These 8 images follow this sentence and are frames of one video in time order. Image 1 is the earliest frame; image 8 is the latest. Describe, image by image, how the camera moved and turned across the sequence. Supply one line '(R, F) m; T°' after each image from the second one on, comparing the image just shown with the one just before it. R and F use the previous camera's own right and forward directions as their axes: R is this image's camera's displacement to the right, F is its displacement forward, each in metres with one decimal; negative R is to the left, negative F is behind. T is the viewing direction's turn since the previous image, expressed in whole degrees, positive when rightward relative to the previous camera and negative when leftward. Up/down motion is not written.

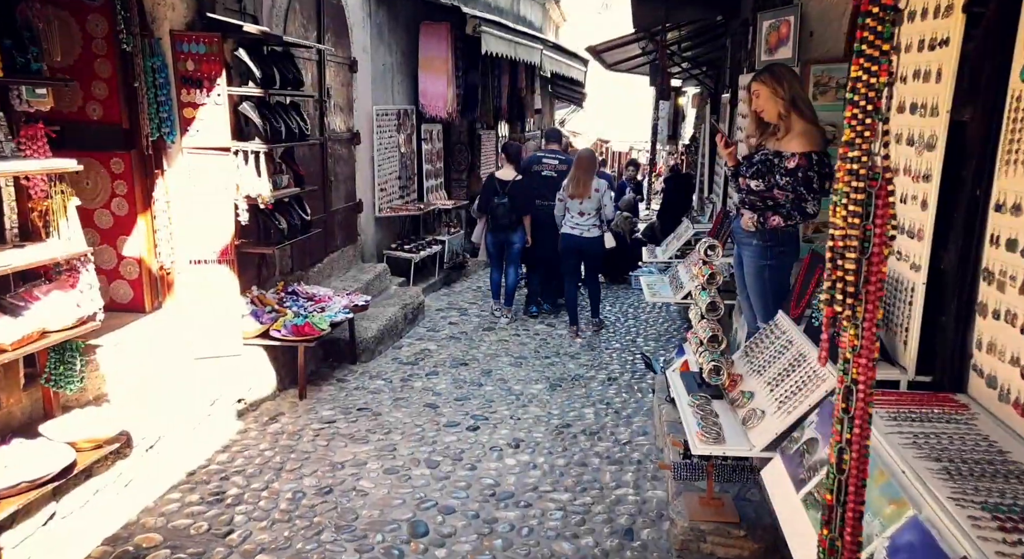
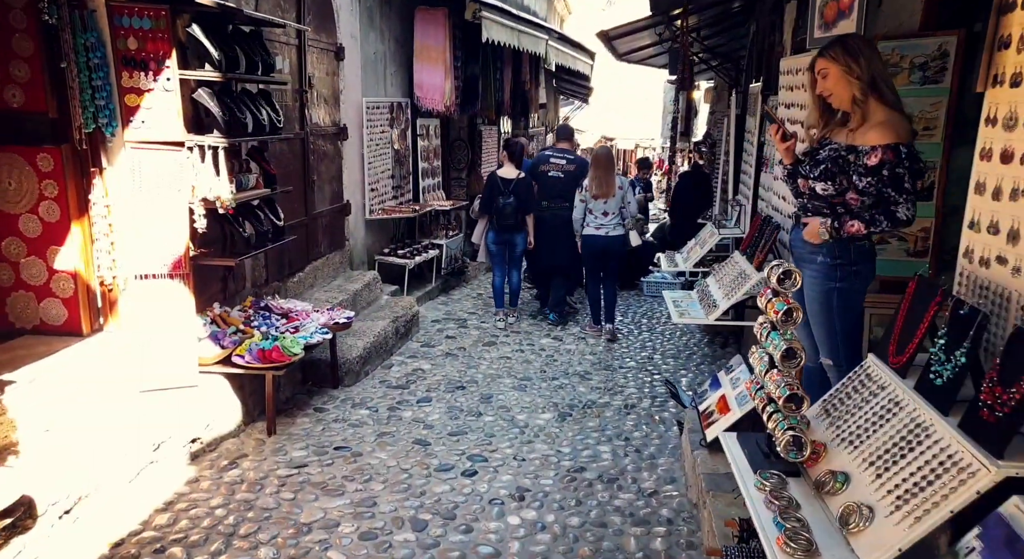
(0.0, +0.7) m; 0°
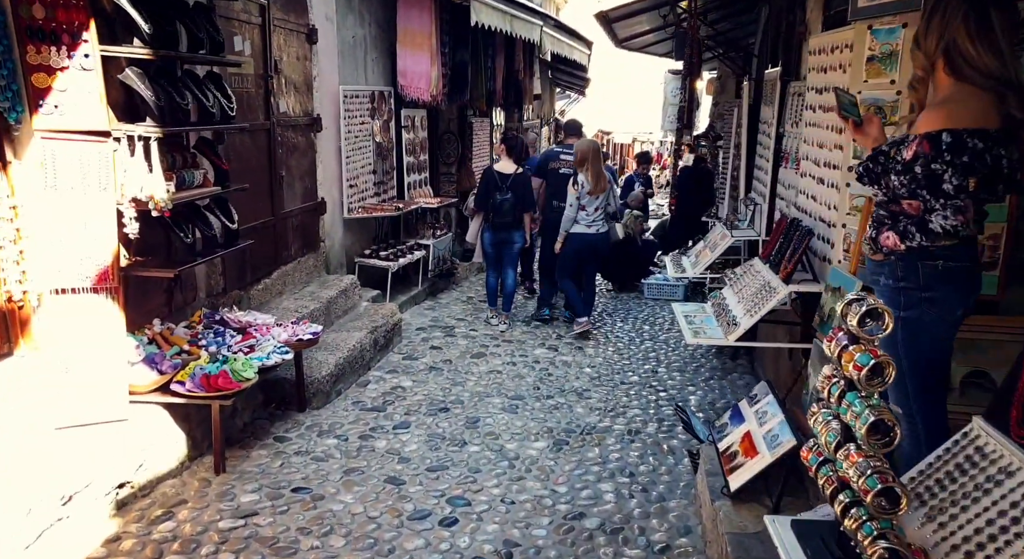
(0.0, +0.6) m; 0°
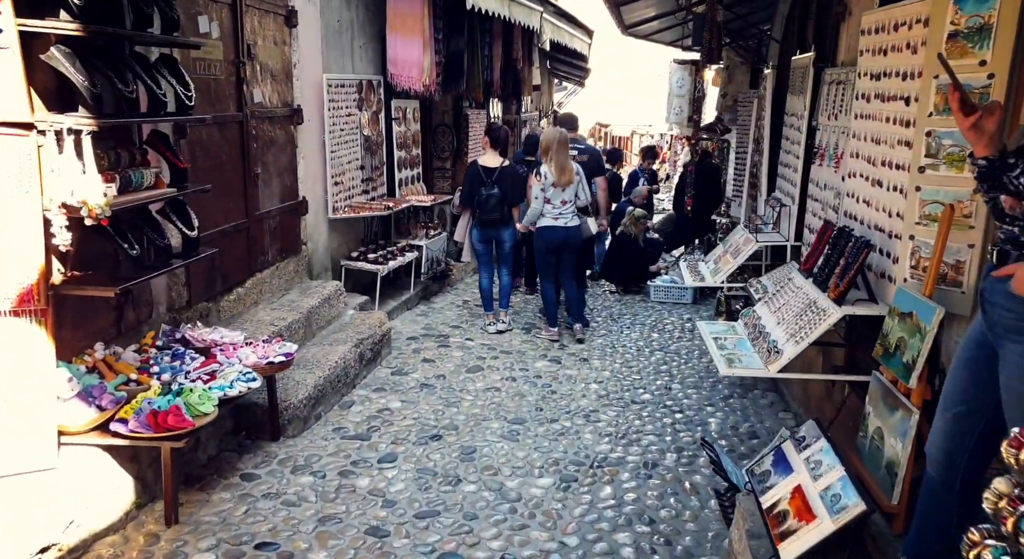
(0.0, +0.5) m; 0°
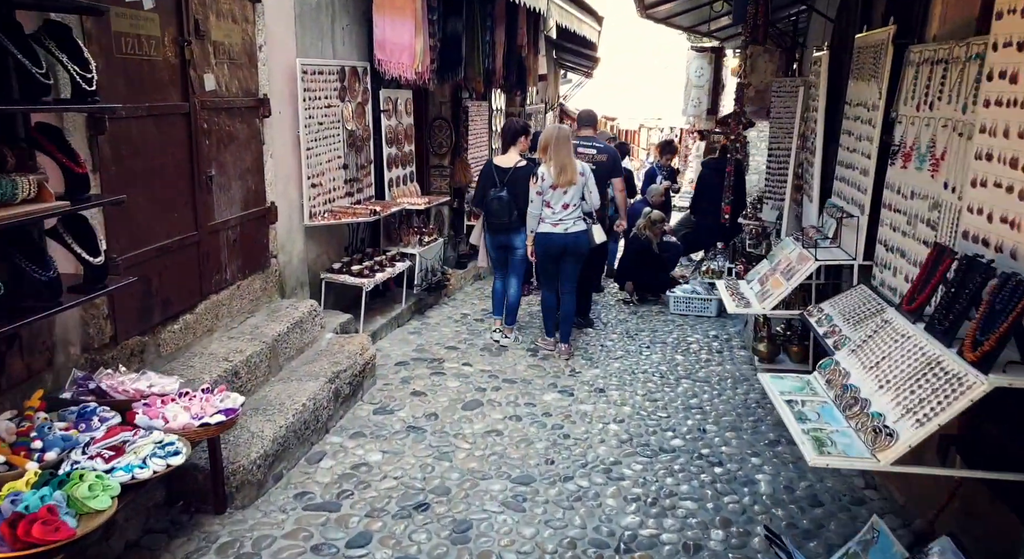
(0.0, +0.8) m; 0°
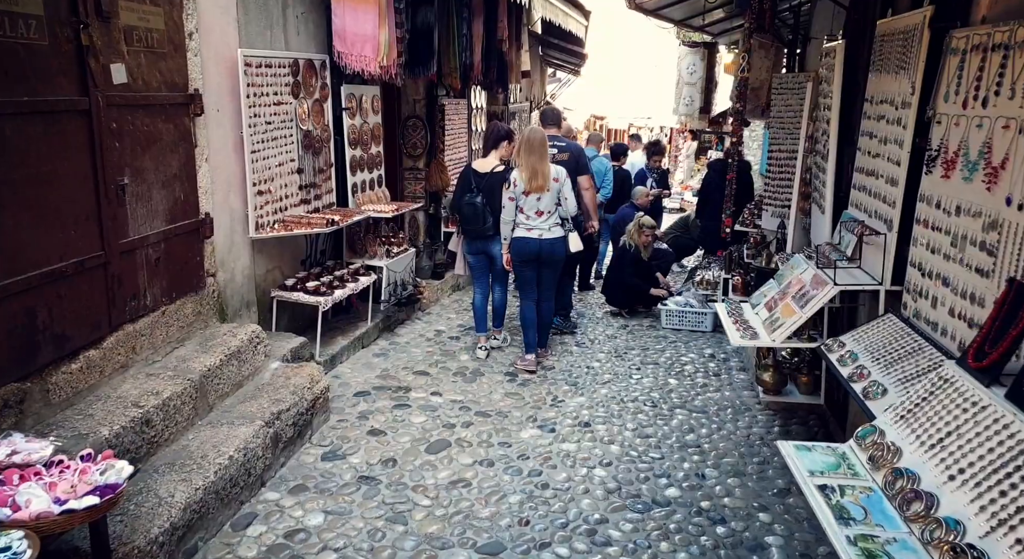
(+0.1, +0.6) m; +1°
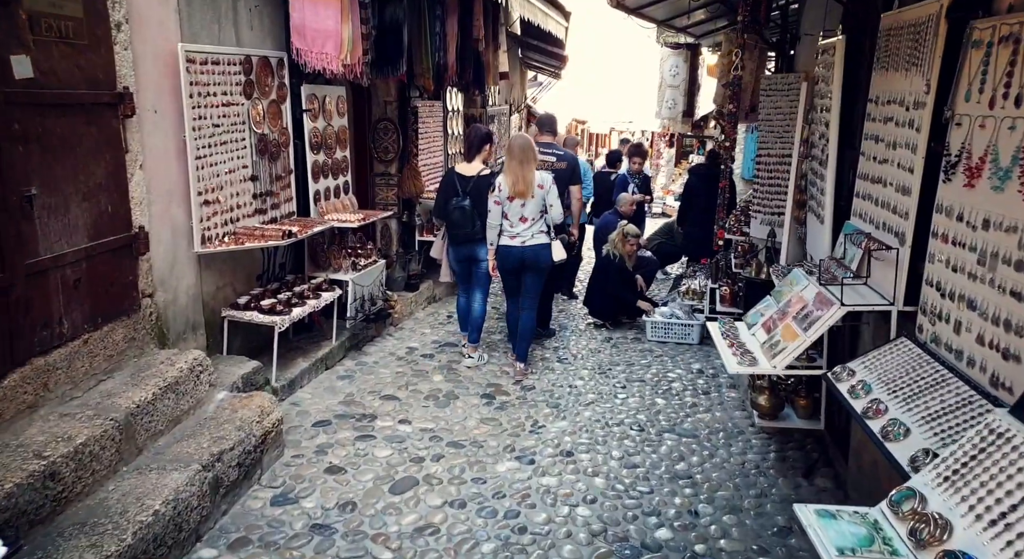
(+0.1, +0.4) m; +1°
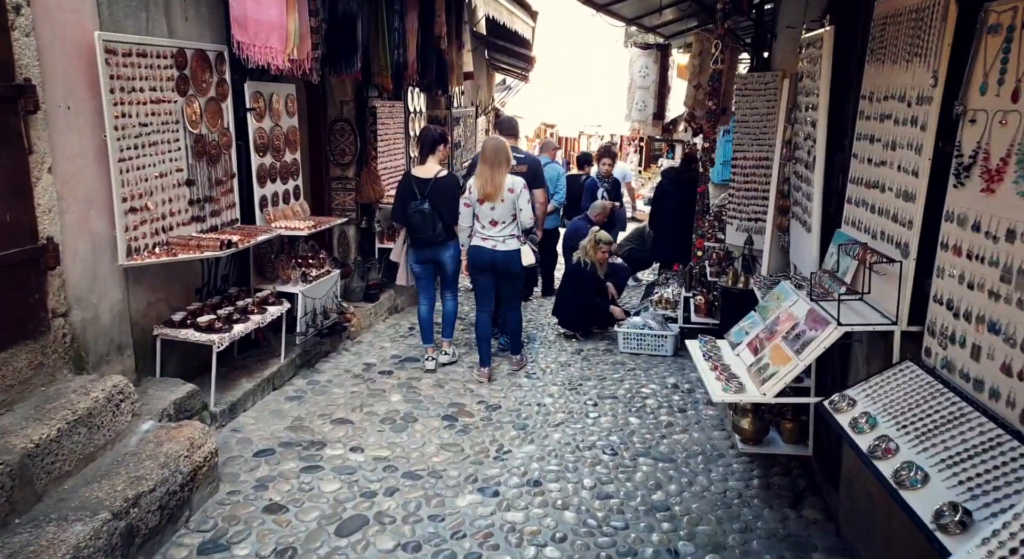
(0.0, +0.4) m; +2°
